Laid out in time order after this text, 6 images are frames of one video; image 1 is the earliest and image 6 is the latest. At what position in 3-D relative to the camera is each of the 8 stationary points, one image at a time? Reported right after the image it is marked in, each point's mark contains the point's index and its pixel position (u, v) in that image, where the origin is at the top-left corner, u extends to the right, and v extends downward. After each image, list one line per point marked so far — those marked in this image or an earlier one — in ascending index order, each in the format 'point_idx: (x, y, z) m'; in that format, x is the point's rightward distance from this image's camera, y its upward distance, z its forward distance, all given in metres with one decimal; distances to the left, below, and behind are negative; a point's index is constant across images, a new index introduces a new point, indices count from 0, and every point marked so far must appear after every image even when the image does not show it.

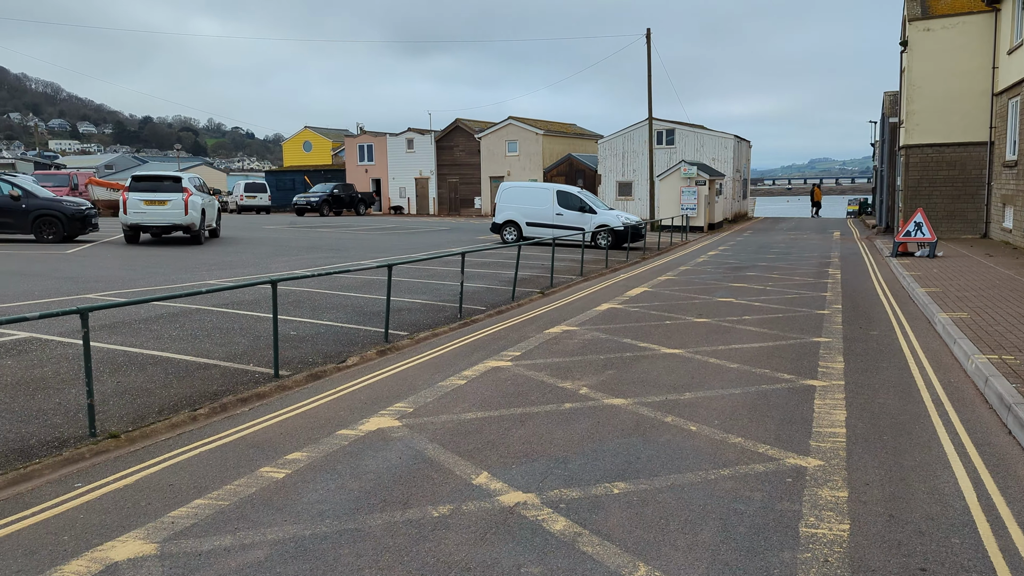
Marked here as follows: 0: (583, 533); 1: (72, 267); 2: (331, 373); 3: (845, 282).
0: (+0.3, -1.1, +3.9) m
1: (-8.1, +0.4, +15.8) m
2: (-1.7, -0.8, +8.0) m
3: (+6.0, +0.1, +15.7) m
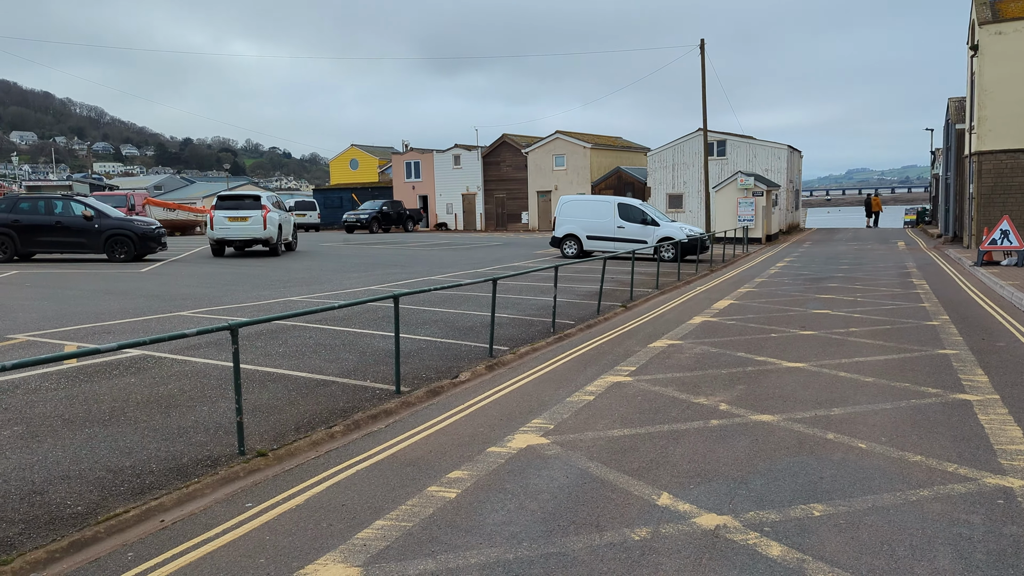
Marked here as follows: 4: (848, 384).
0: (+1.2, -1.1, +3.6) m
1: (-6.6, 0.0, +16.0) m
2: (-0.6, -0.9, +7.8) m
3: (+7.5, -0.1, +15.3) m
4: (+2.9, -0.8, +7.4) m
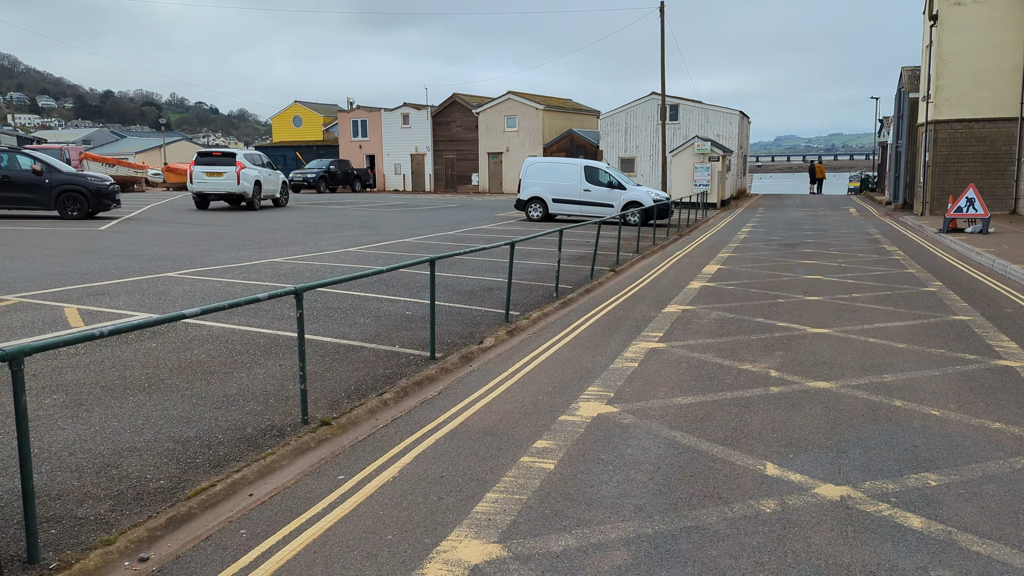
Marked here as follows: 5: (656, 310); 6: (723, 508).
0: (+1.8, -1.0, +3.6) m
1: (-6.9, +0.8, +15.3) m
2: (-0.3, -0.6, +7.6) m
3: (+7.2, +0.5, +15.6) m
4: (+3.2, -0.5, +7.5) m
5: (+1.6, -0.3, +9.9) m
6: (+0.9, -1.0, +3.8) m
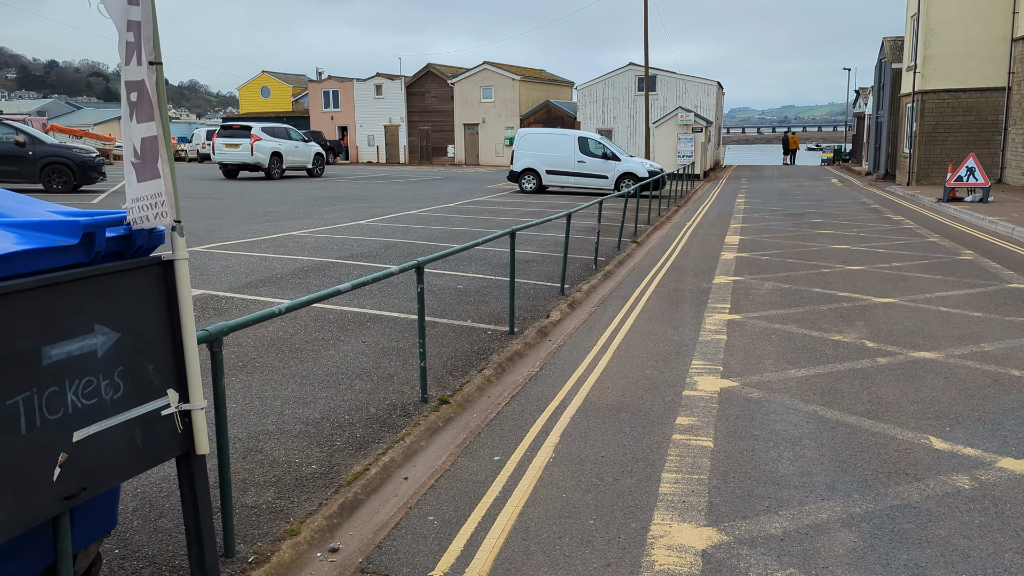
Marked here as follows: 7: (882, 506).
0: (+2.6, -0.9, +3.5) m
1: (-6.6, +1.2, +14.7) m
2: (+0.4, -0.3, +7.4) m
3: (+7.5, +1.1, +15.7) m
4: (+3.8, -0.3, +7.4) m
5: (+2.2, +0.1, +9.8) m
6: (+1.7, -0.8, +3.7) m
7: (+1.5, -0.9, +3.5) m
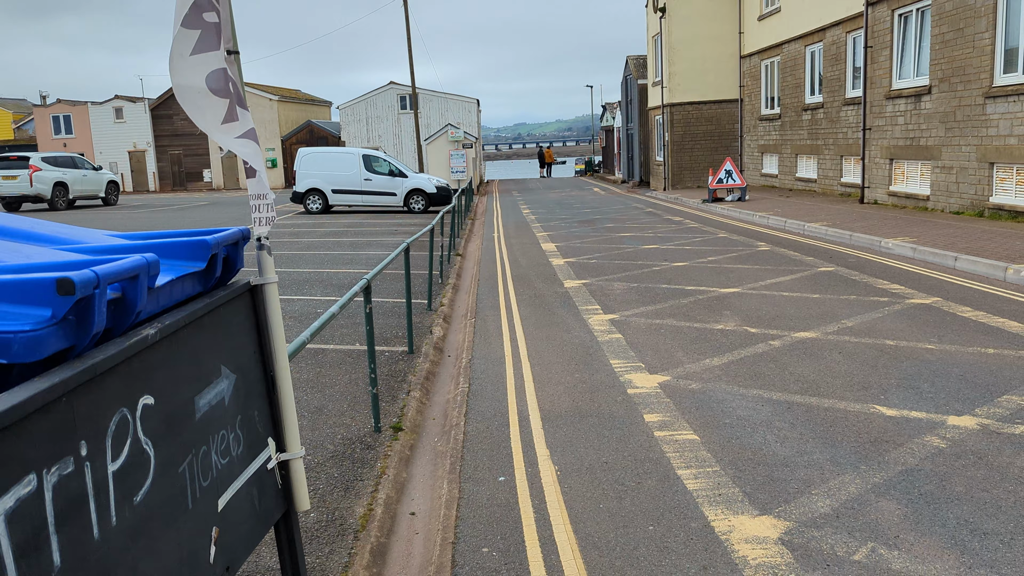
0: (+2.7, -0.7, +4.0) m
1: (-9.3, +0.3, +12.4) m
2: (-0.6, -0.5, +7.2) m
3: (+4.0, +1.2, +17.1) m
4: (+2.8, -0.1, +8.1) m
5: (+0.5, 0.0, +10.0) m
6: (+1.8, -0.7, +4.0) m
7: (+1.6, -0.8, +3.7) m
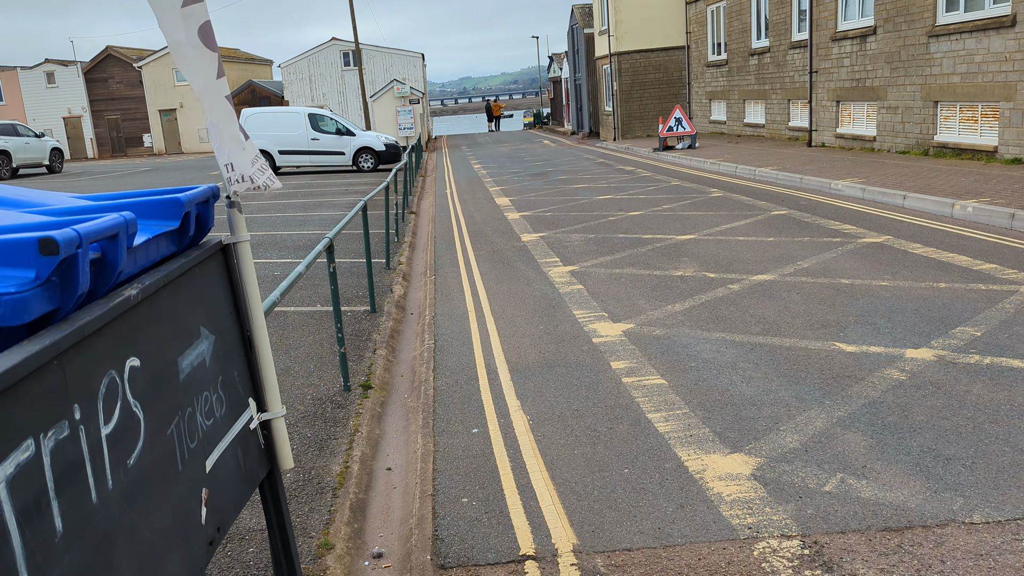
0: (+2.6, -0.4, +4.2) m
1: (-9.9, +0.6, +11.8) m
2: (-0.9, -0.1, +7.2) m
3: (+3.0, +2.2, +17.2) m
4: (+2.4, +0.4, +8.3) m
5: (0.0, +0.6, +10.0) m
6: (+1.7, -0.5, +4.1) m
7: (+1.5, -0.5, +3.8) m
